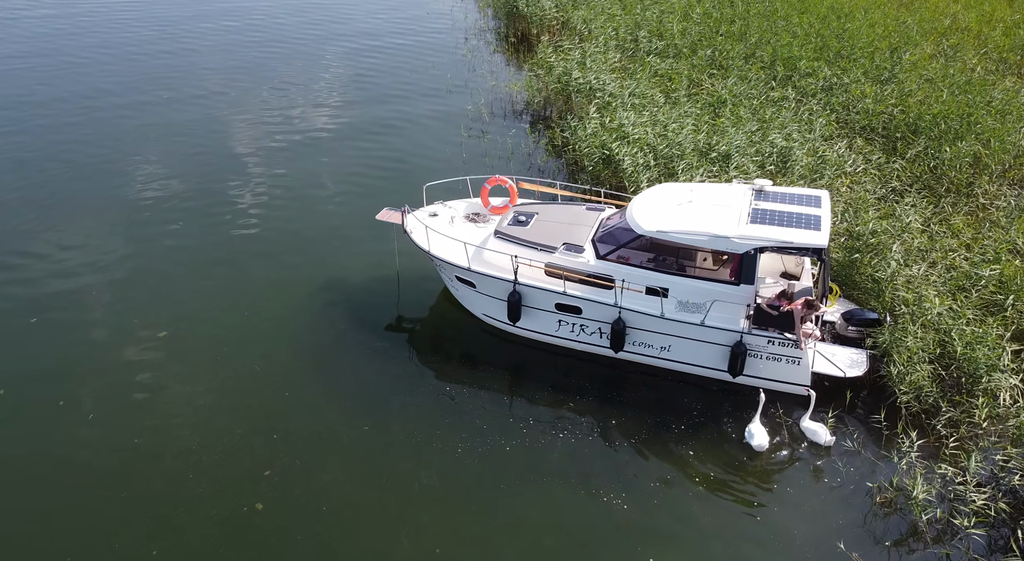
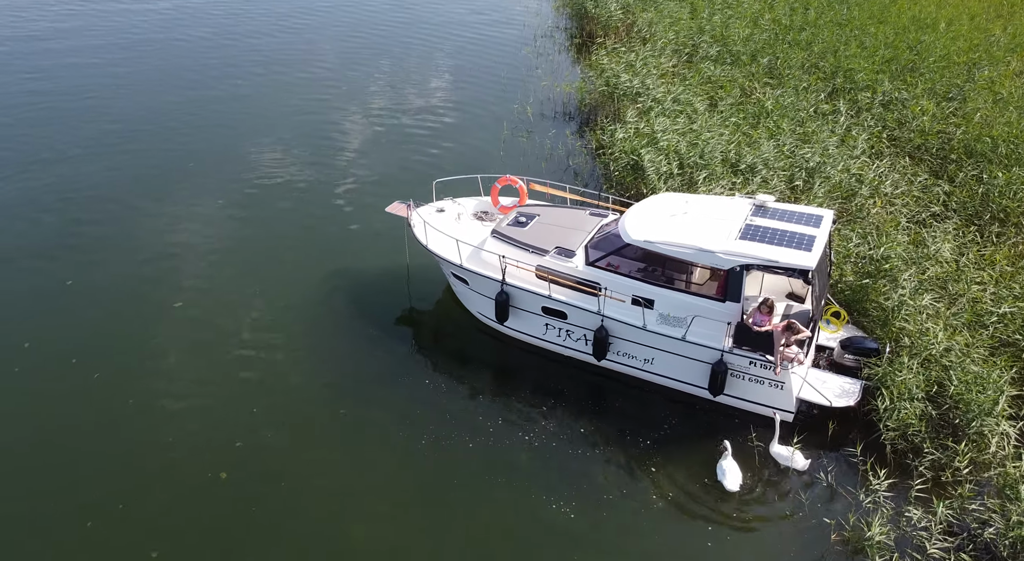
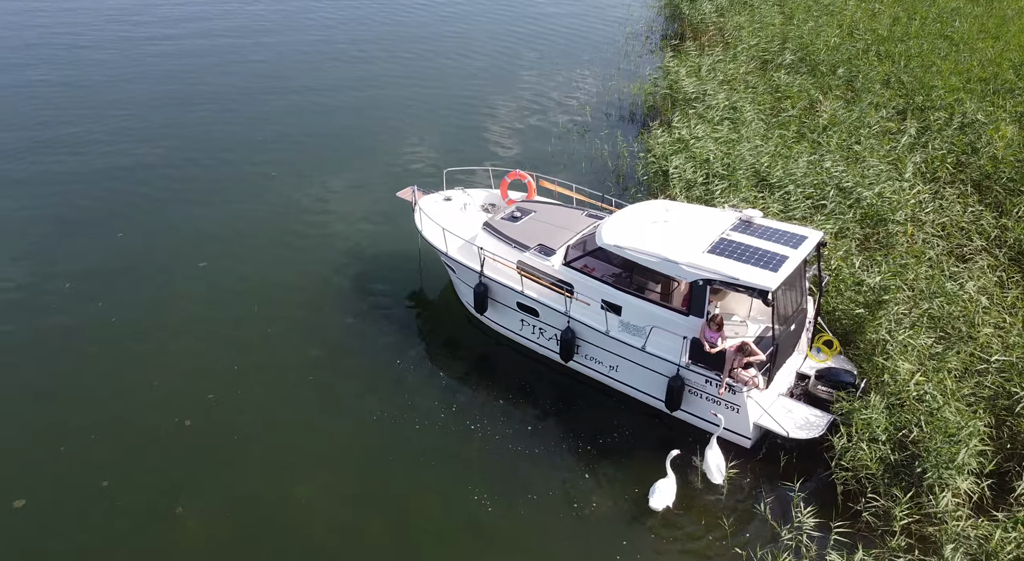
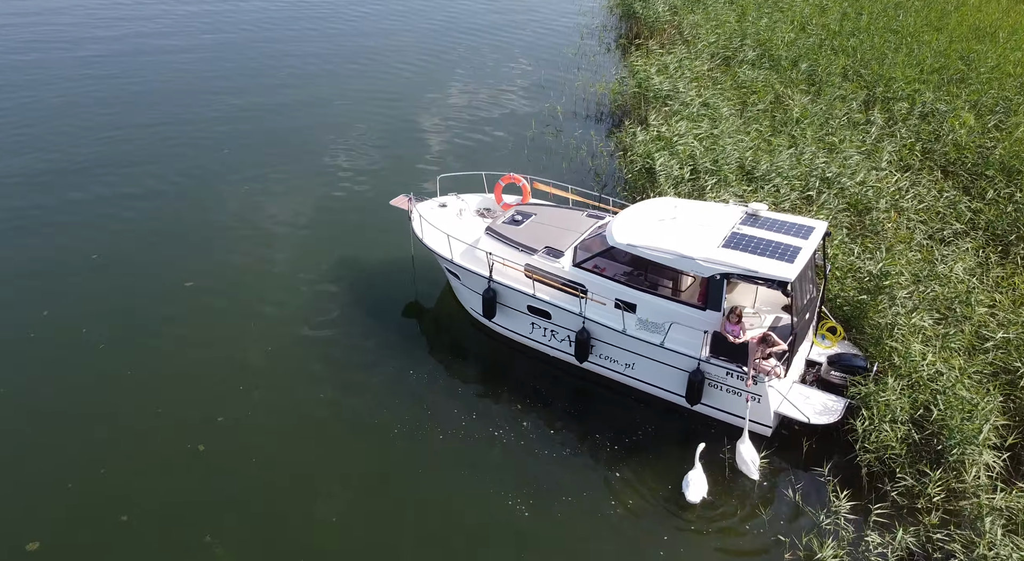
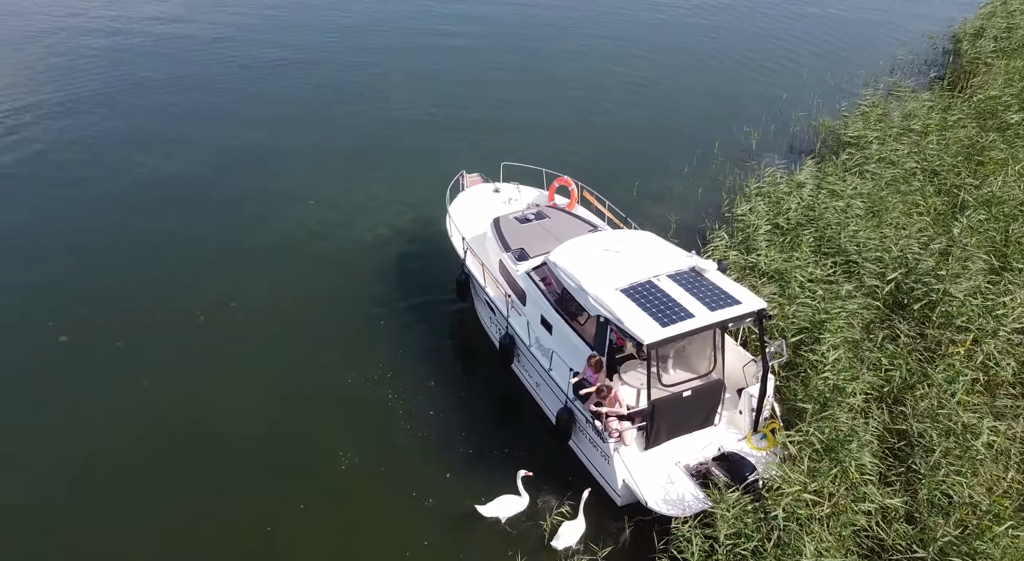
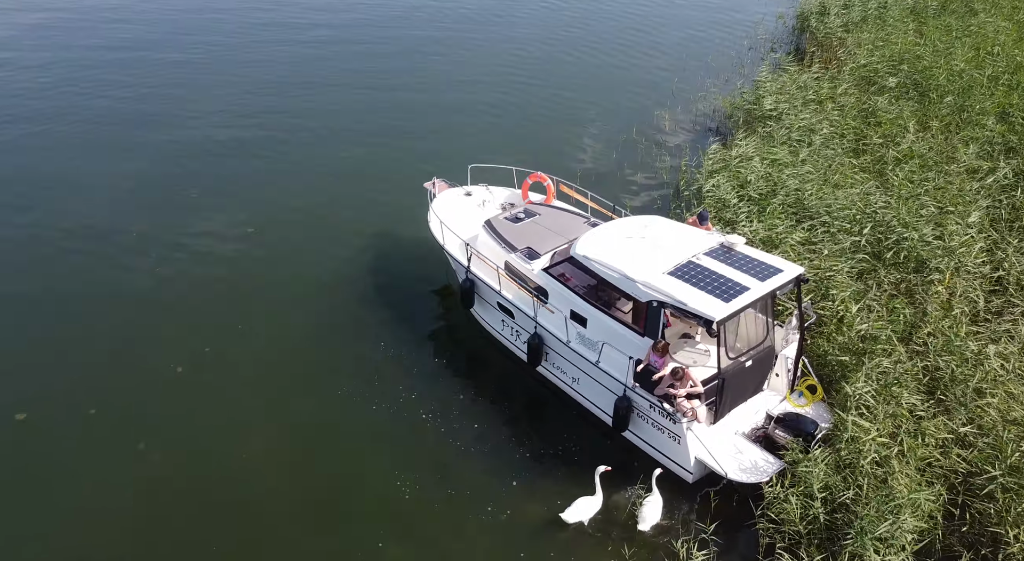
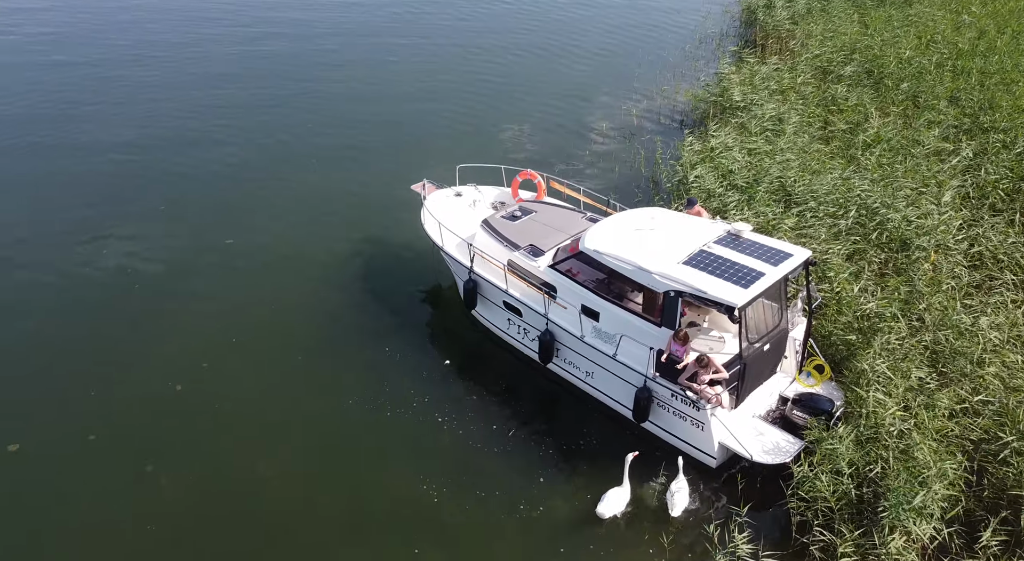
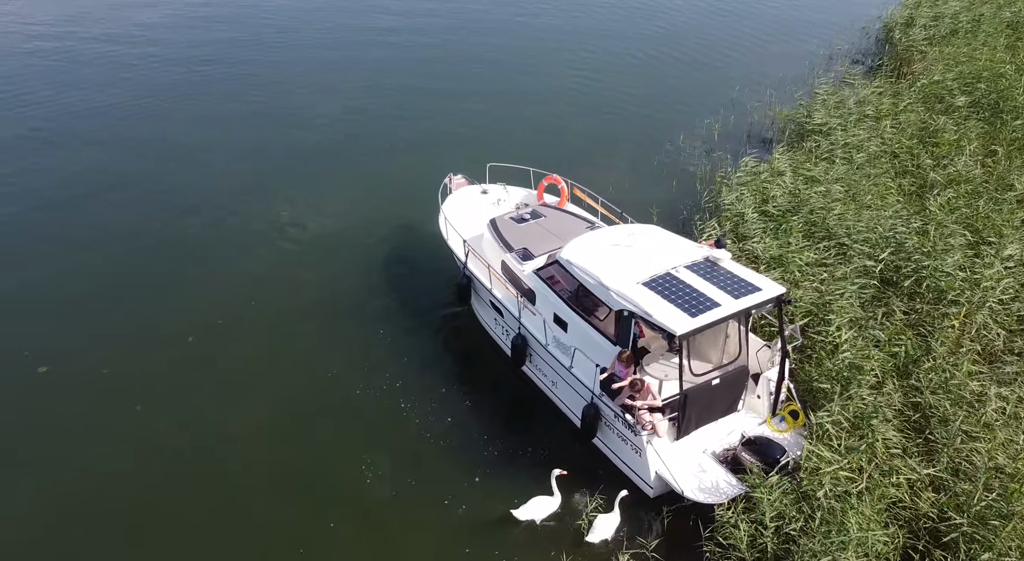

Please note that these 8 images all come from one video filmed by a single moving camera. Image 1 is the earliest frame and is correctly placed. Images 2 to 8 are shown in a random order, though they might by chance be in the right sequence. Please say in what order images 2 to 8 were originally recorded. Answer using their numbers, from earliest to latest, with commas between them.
2, 4, 3, 7, 6, 8, 5
